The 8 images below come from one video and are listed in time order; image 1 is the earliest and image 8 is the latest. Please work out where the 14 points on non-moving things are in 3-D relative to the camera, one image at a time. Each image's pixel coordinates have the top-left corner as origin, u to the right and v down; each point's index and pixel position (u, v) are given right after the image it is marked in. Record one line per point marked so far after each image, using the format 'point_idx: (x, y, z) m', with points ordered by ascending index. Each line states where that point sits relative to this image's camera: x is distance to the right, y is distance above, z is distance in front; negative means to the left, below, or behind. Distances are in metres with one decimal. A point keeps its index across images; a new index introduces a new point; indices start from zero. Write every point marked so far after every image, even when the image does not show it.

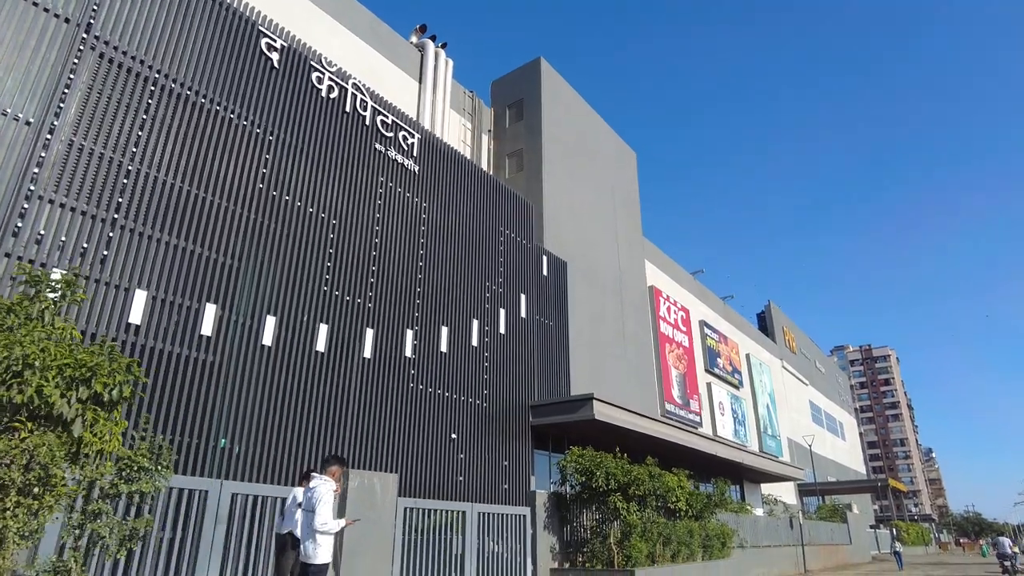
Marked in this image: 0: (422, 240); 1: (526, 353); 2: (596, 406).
0: (-2.3, +1.2, +15.9) m
1: (+0.4, -1.9, +18.7) m
2: (+2.2, -3.1, +16.6) m
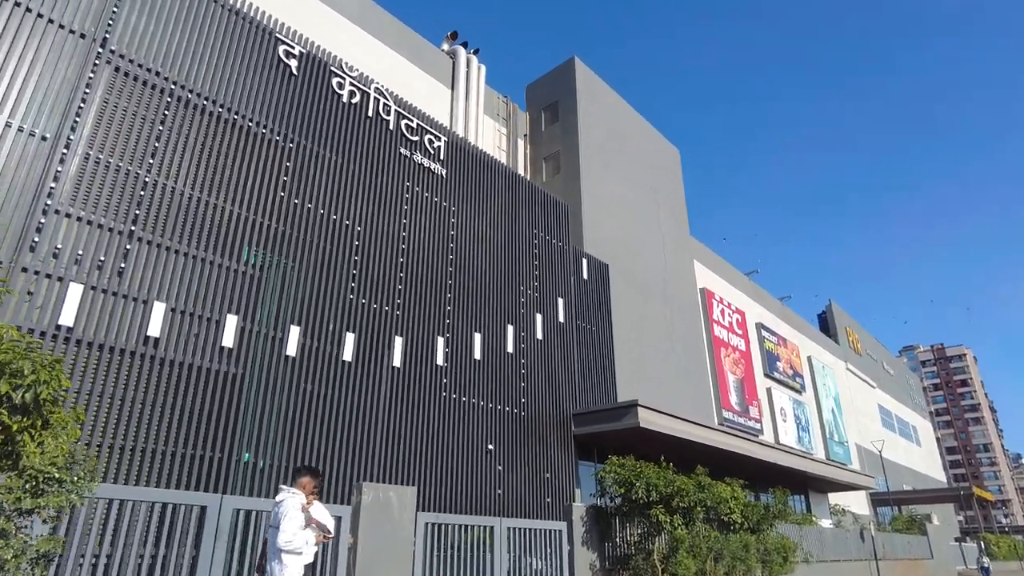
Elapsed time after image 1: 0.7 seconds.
0: (-1.5, +1.1, +15.5) m
1: (+1.5, -2.0, +18.0) m
2: (+3.2, -3.1, +15.7) m
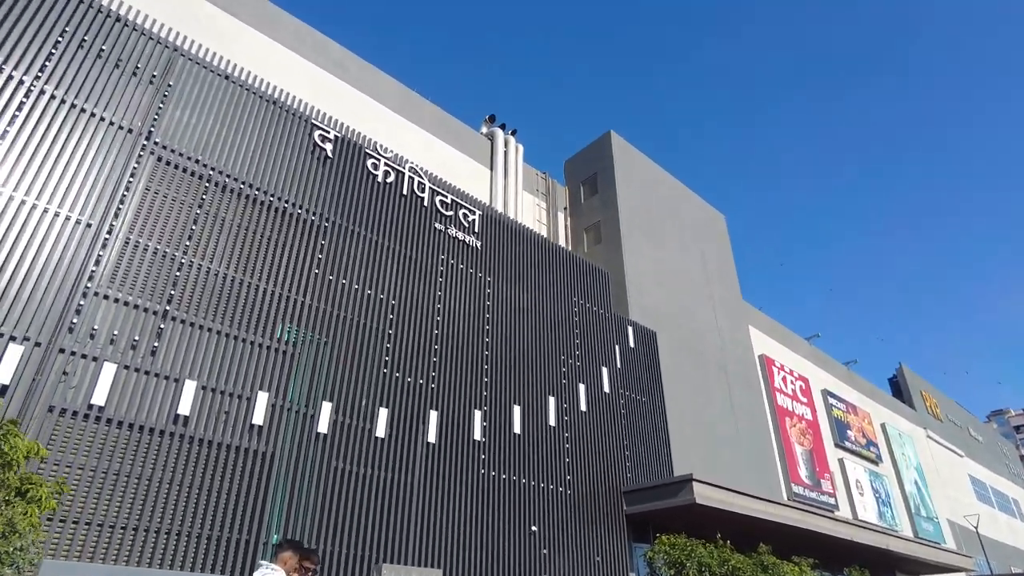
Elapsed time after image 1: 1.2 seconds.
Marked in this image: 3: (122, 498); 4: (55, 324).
0: (-0.6, -0.7, +15.3) m
1: (+2.7, -3.9, +17.1) m
2: (+4.3, -4.6, +14.6) m
3: (-5.5, -3.0, +8.9) m
4: (-6.5, -0.5, +9.0) m
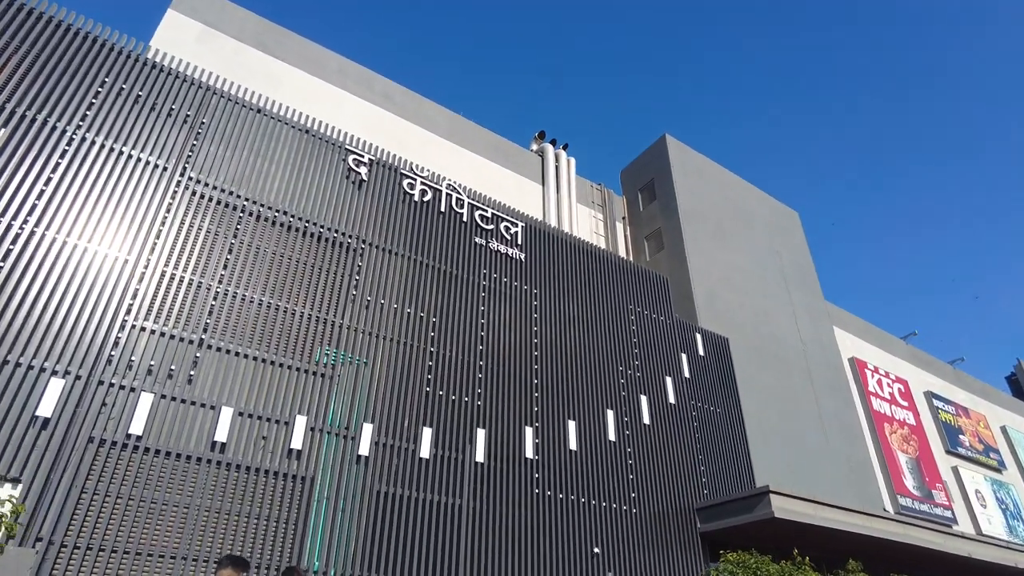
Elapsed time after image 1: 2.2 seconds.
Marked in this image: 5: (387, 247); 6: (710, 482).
0: (+0.5, -0.9, +14.7) m
1: (+4.3, -4.0, +16.0) m
2: (+5.6, -4.5, +13.3) m
3: (-4.9, -3.4, +8.9) m
4: (-6.1, -1.0, +9.2) m
5: (-2.7, +0.9, +13.4) m
6: (+5.0, -4.9, +16.1) m
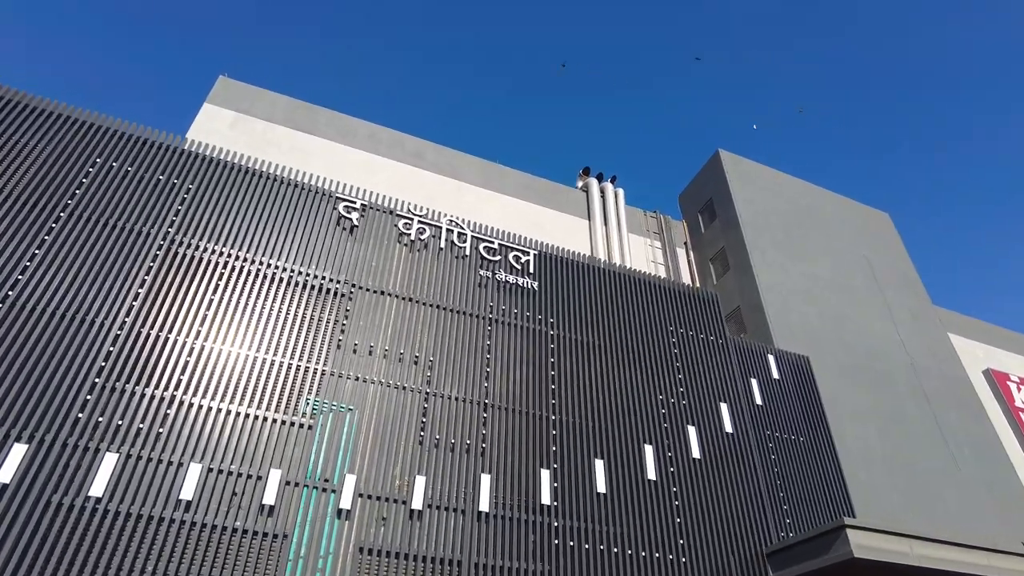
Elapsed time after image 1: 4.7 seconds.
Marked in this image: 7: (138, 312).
0: (+0.9, -1.5, +13.5) m
1: (+5.1, -4.2, +13.7) m
2: (+5.9, -4.3, +10.8) m
3: (-5.3, -4.1, +8.5) m
4: (-6.6, -2.0, +9.3) m
5: (-2.7, 0.0, +12.9) m
6: (+5.9, -5.1, +13.6) m
7: (-6.3, -0.4, +10.6) m
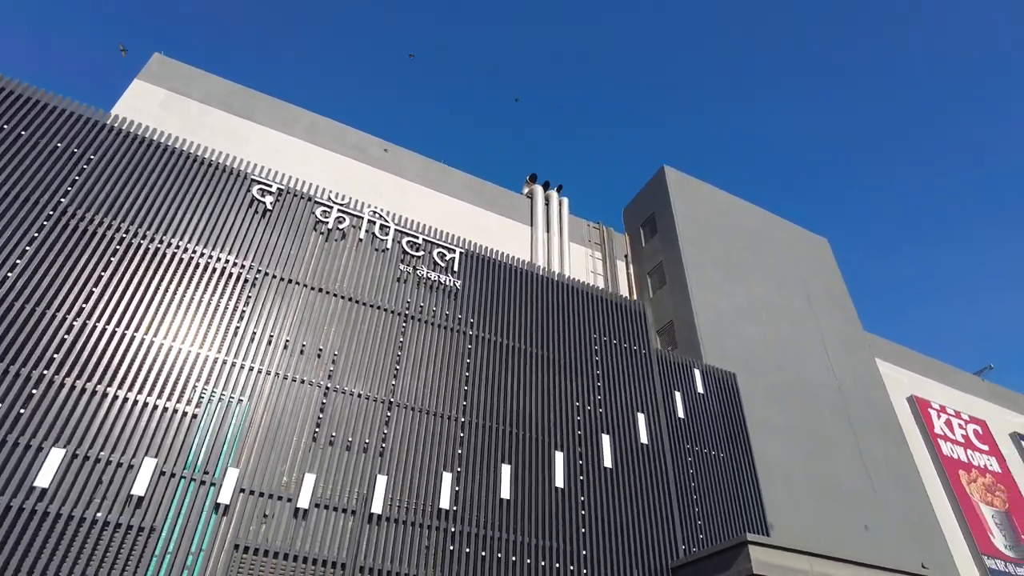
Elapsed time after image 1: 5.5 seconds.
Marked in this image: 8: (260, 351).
0: (-0.9, -1.5, +13.2) m
1: (+3.1, -4.4, +13.6) m
2: (+4.1, -4.5, +10.7) m
3: (-6.9, -3.7, +7.7) m
4: (-8.1, -1.4, +8.5) m
5: (-4.3, +0.2, +12.4) m
6: (+3.9, -5.3, +13.5) m
7: (-7.8, +0.1, +9.9) m
8: (-4.4, -1.1, +11.3) m
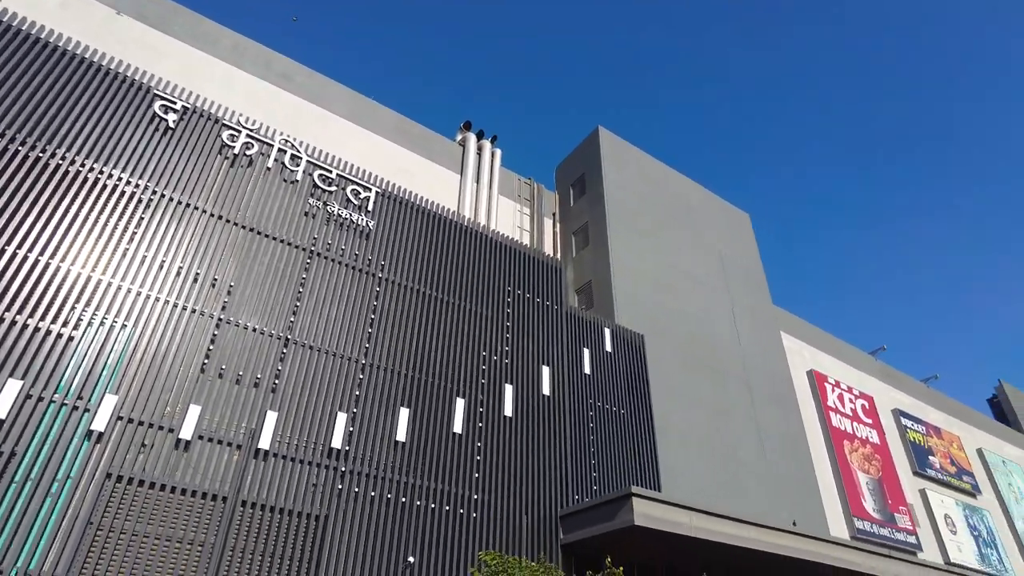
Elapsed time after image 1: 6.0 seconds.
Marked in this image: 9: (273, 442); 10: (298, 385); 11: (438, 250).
0: (-2.8, -0.3, +12.9) m
1: (+0.9, -3.5, +14.0) m
2: (+2.2, -3.8, +11.2) m
3: (-8.4, -2.4, +7.1) m
4: (-9.5, -0.1, +7.5) m
5: (-6.0, +1.6, +11.7) m
6: (+1.7, -4.4, +14.0) m
7: (-9.2, +1.5, +8.9) m
8: (-6.1, +0.2, +10.7) m
9: (-3.9, -2.6, +10.5) m
10: (-3.7, -1.7, +11.2) m
11: (-1.7, +0.9, +14.7) m
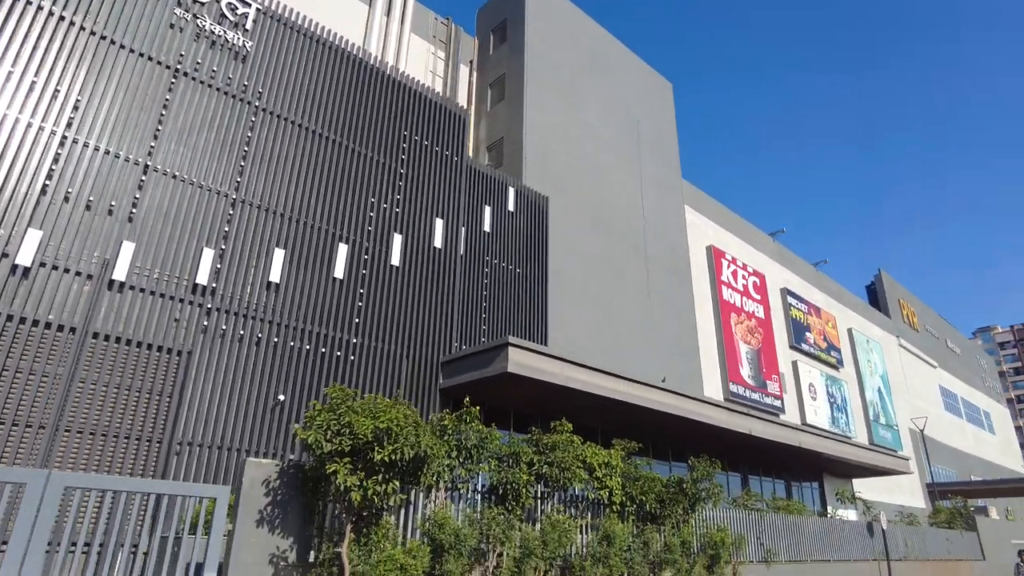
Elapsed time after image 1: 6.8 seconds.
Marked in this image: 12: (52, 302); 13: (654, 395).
0: (-4.9, +2.9, +11.9) m
1: (-1.5, -0.2, +14.0) m
2: (0.0, -1.2, +11.5) m
3: (-10.0, -0.1, +5.9) m
4: (-11.0, +2.3, +5.8) m
5: (-7.8, +4.6, +9.9) m
6: (-0.9, -1.2, +14.3) m
7: (-10.7, +4.2, +6.8) m
8: (-7.9, +3.1, +9.2) m
9: (-5.9, +0.2, +9.8) m
10: (-5.8, +1.2, +10.4) m
11: (-3.9, +4.3, +13.5) m
12: (-6.6, -0.2, +9.0) m
13: (+3.1, -2.3, +13.7) m
